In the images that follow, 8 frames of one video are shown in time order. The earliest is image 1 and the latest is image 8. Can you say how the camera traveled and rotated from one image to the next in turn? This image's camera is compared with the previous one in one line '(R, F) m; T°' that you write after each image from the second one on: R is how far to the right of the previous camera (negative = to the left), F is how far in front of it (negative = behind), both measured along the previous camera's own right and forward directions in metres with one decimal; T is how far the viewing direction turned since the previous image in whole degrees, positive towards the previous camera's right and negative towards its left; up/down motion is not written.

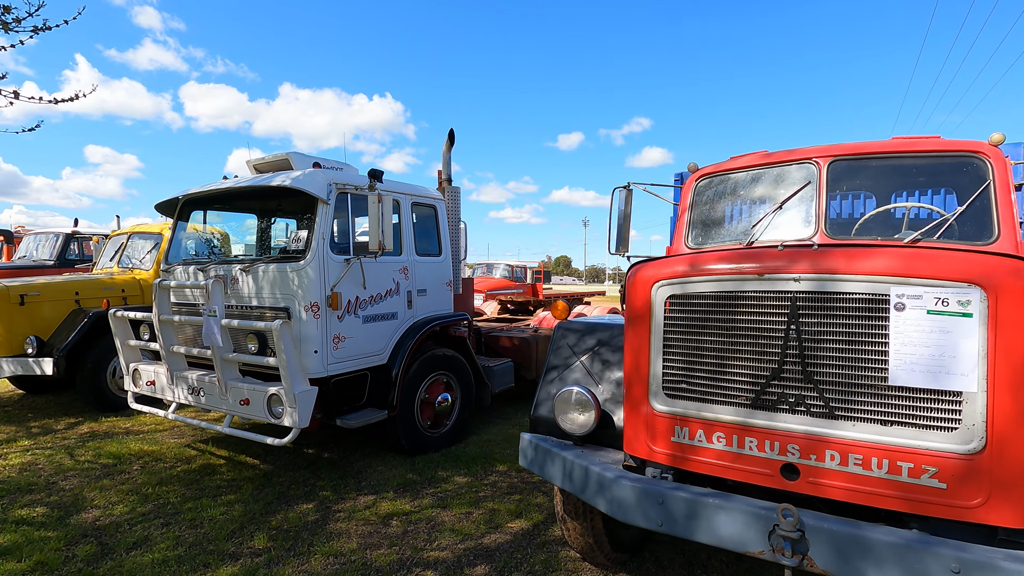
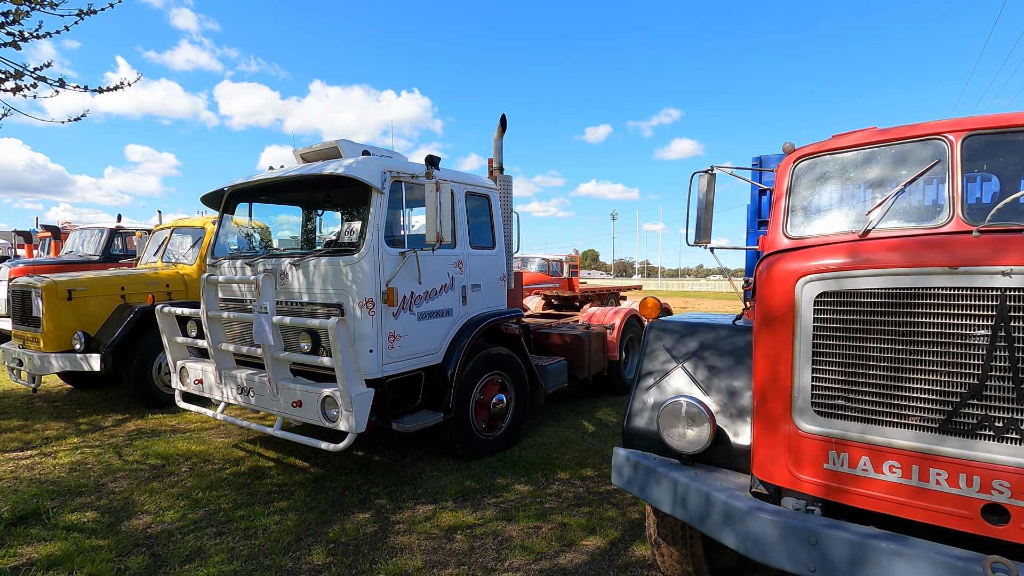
(-0.3, +0.3) m; -3°
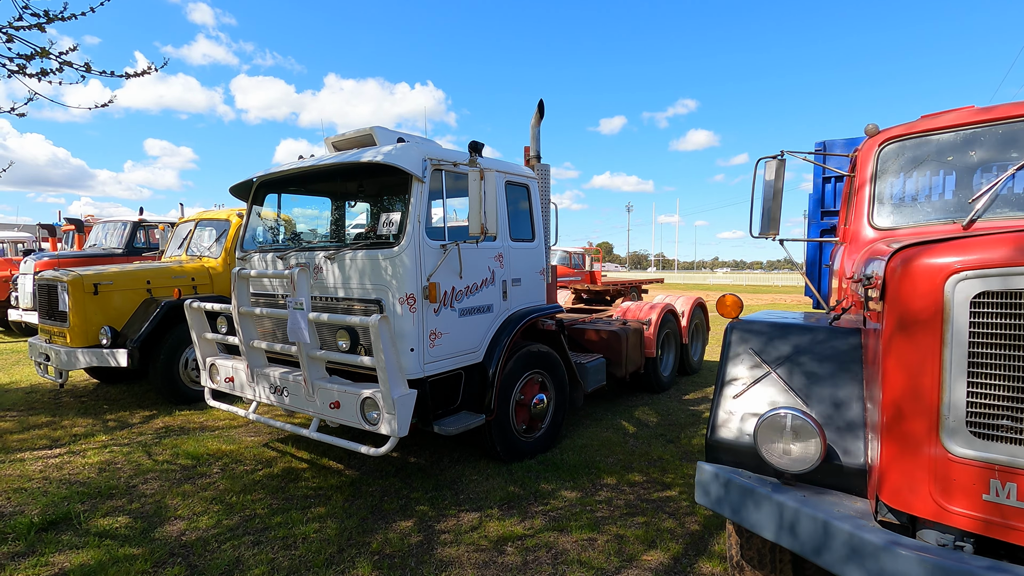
(-0.2, +0.2) m; -1°
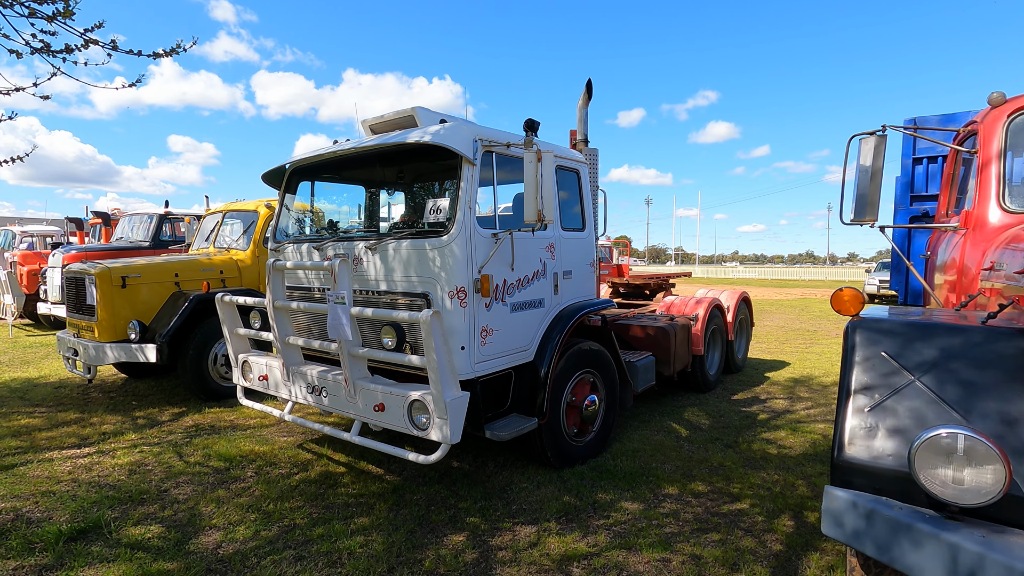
(-0.3, +0.3) m; -2°
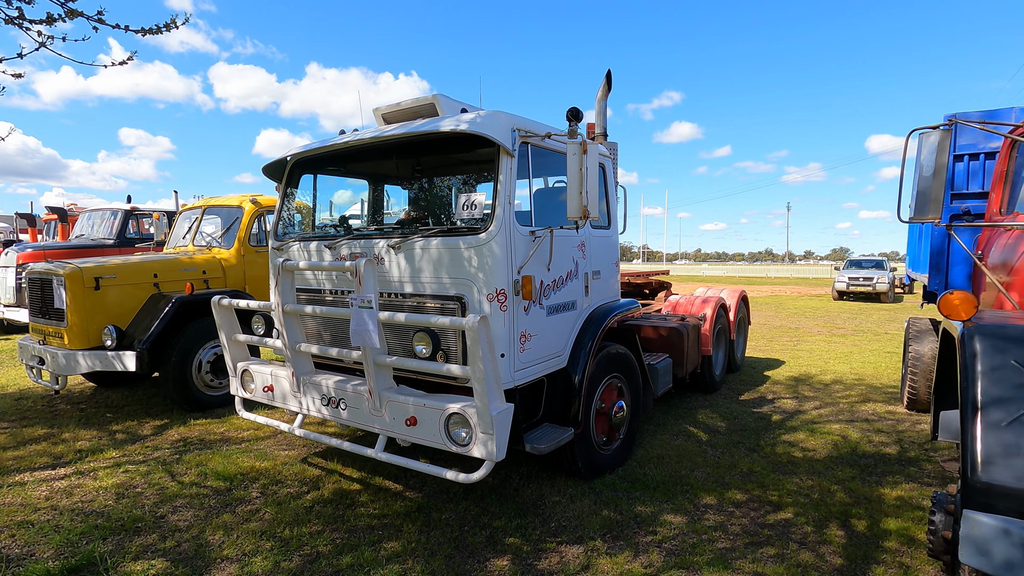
(-0.4, +0.3) m; +3°
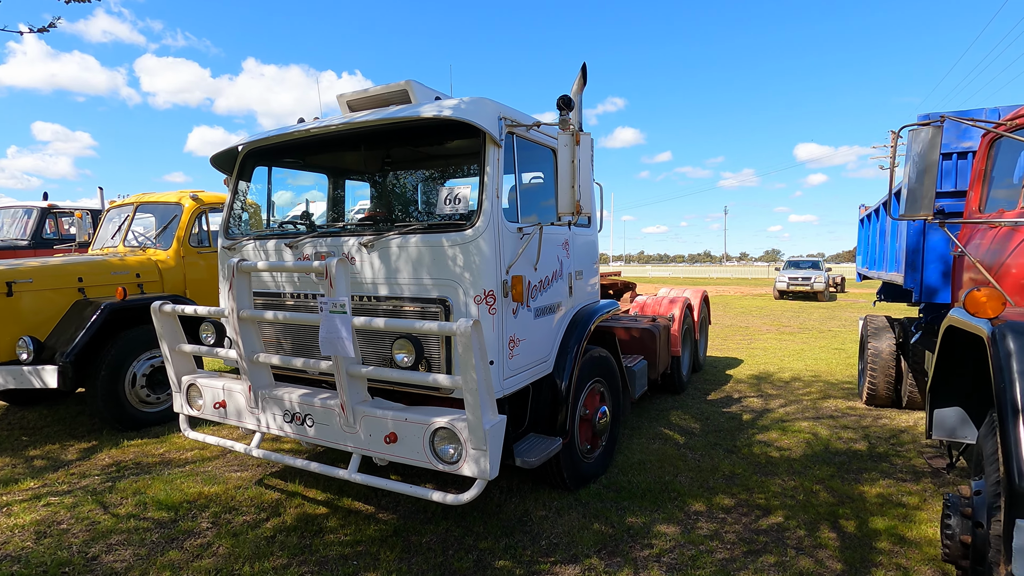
(-0.2, +0.2) m; +6°
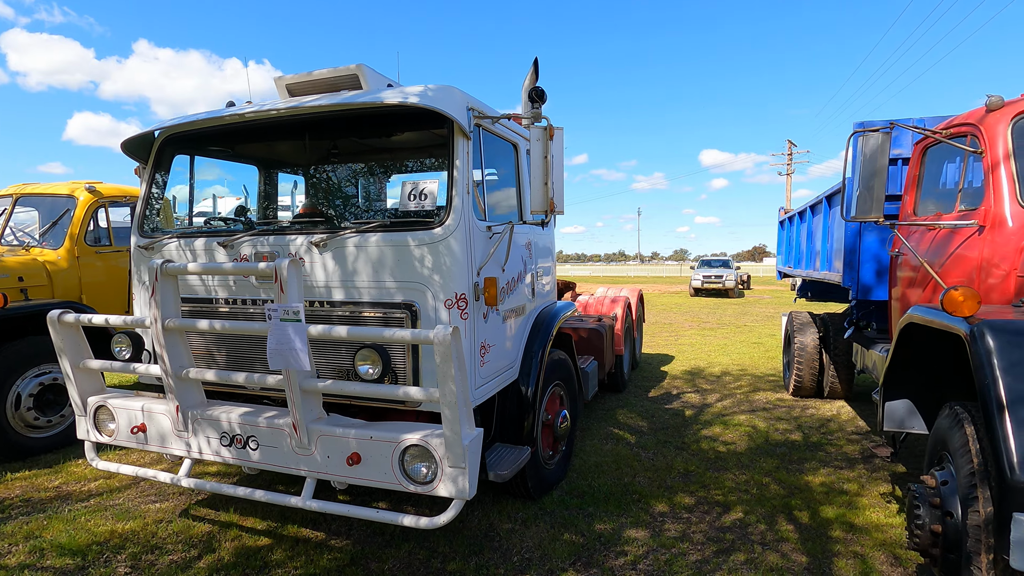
(-0.2, +0.2) m; +8°
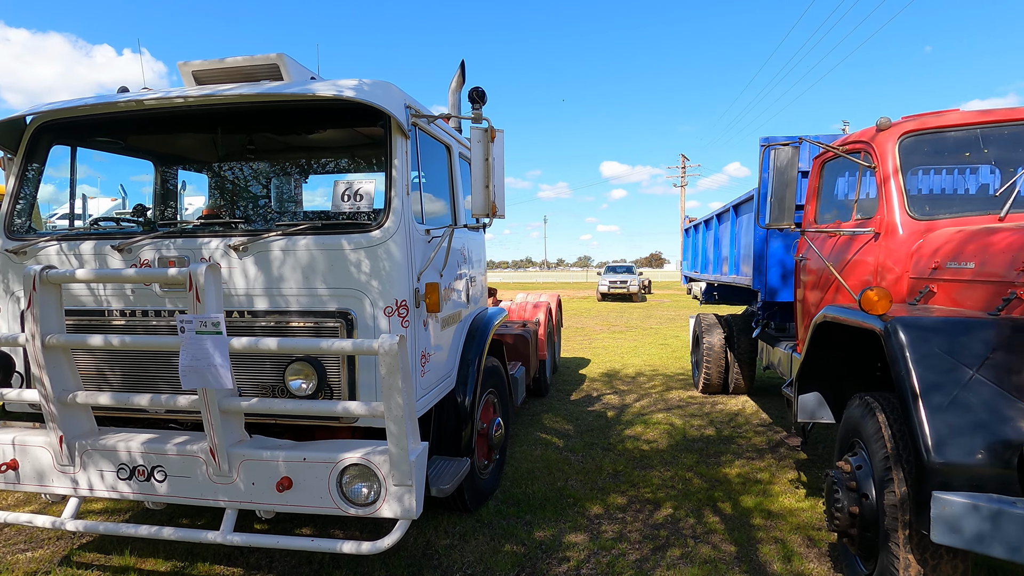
(-0.2, +0.1) m; +10°
